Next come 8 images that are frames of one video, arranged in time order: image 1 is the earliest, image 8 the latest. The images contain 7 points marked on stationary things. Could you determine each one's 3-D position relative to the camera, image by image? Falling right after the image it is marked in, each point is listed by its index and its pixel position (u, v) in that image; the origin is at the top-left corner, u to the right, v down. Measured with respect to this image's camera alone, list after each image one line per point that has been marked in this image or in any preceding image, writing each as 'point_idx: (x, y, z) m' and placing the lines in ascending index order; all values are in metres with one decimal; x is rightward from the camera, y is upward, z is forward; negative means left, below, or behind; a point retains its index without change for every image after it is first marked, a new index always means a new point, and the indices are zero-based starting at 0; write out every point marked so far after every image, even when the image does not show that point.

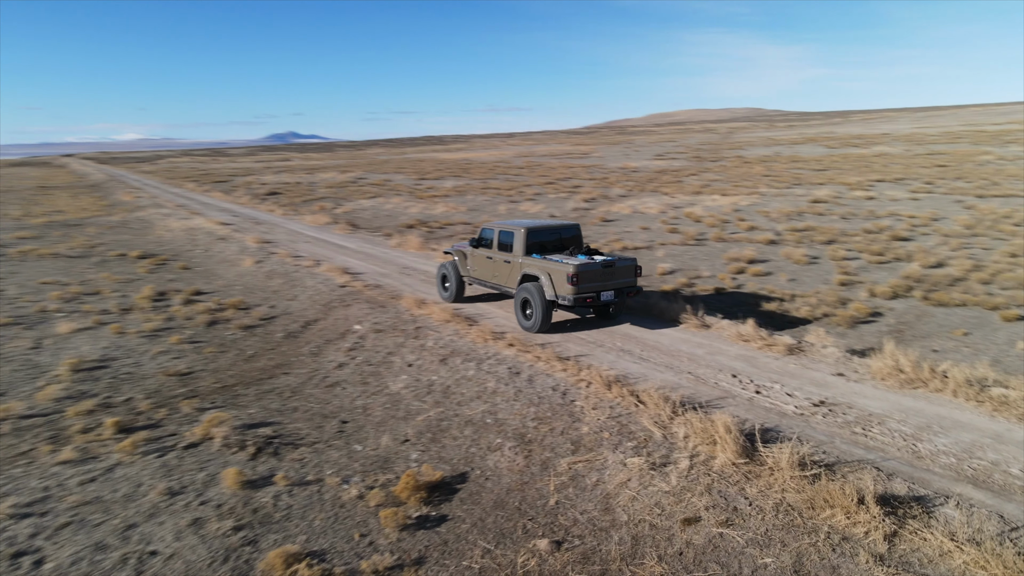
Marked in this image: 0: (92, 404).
0: (-5.3, -1.5, +9.3) m
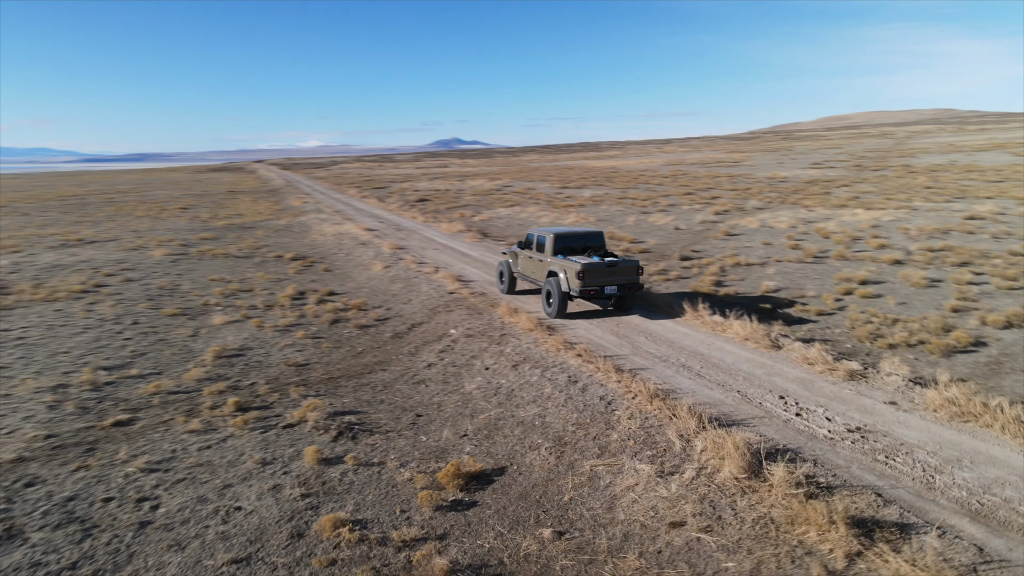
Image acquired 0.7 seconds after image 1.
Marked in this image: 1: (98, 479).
0: (-4.4, -1.5, +11.2) m
1: (-4.4, -2.0, +7.8) m
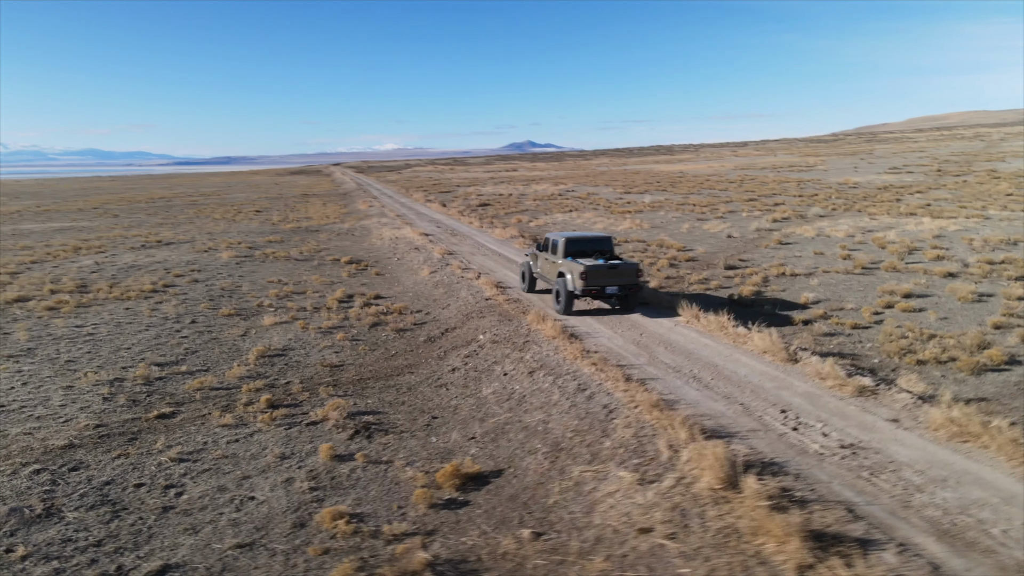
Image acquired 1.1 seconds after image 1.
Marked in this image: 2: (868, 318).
0: (-4.1, -1.6, +11.9) m
1: (-4.4, -2.1, +8.6) m
2: (+7.1, -0.6, +14.8) m
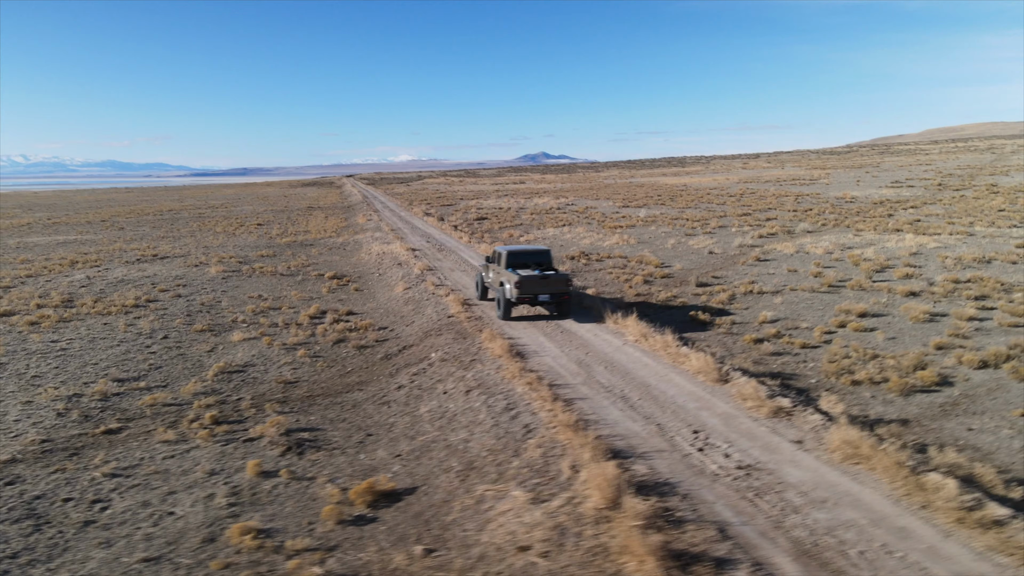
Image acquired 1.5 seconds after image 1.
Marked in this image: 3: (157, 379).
0: (-5.0, -1.9, +12.3) m
1: (-5.4, -2.4, +9.0) m
2: (+6.2, -1.0, +15.0) m
3: (-6.7, -1.7, +13.8) m
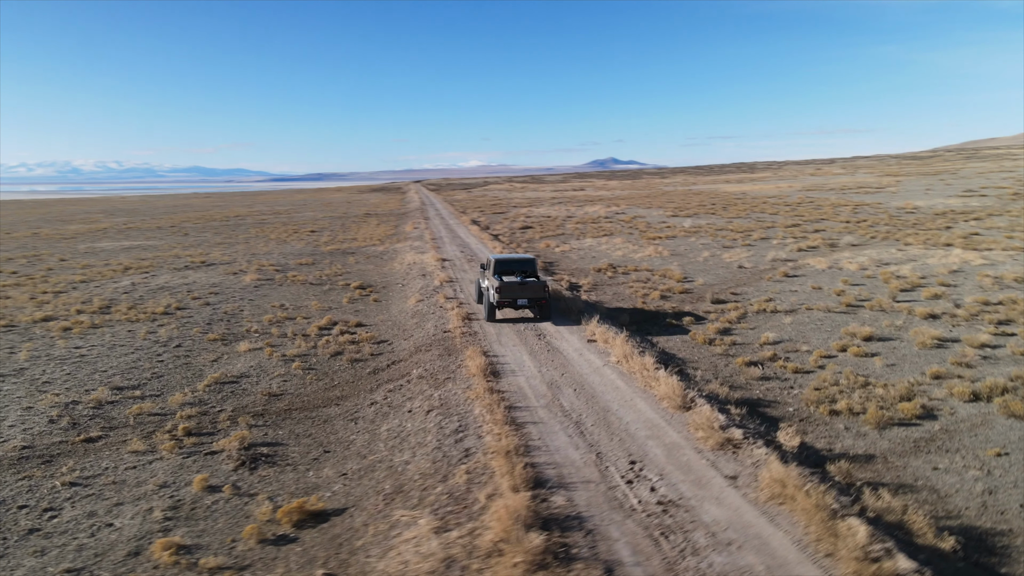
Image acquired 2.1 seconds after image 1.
0: (-5.5, -2.1, +12.8) m
1: (-6.2, -2.6, +9.5) m
2: (+5.9, -1.4, +14.5) m
3: (-7.0, -1.9, +14.4) m
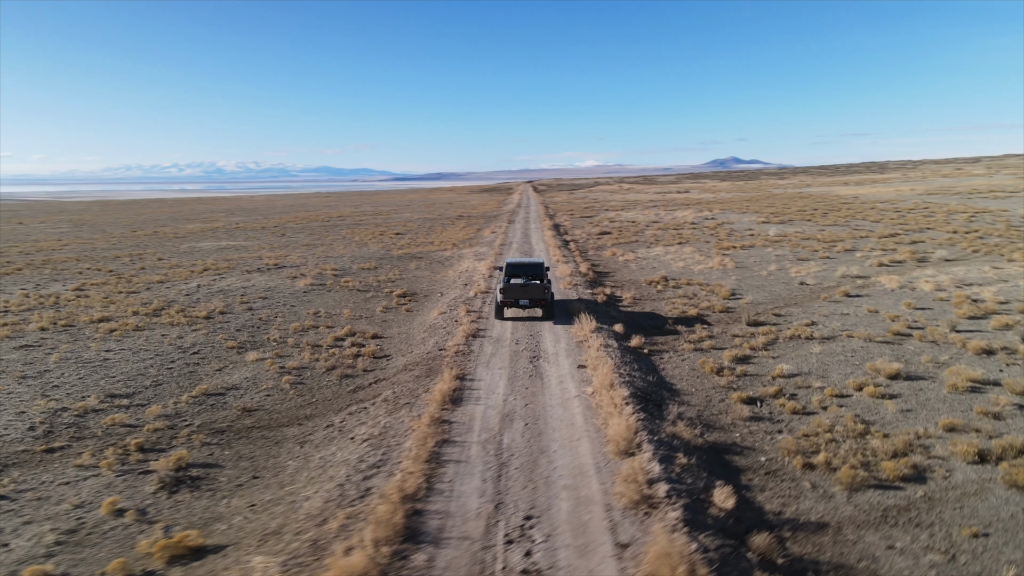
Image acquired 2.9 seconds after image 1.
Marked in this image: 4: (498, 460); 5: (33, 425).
0: (-6.2, -2.4, +13.0) m
1: (-7.4, -2.8, +9.9) m
2: (+5.4, -2.0, +13.0) m
3: (-7.4, -2.2, +14.8) m
4: (-0.2, -2.3, +10.0) m
5: (-8.4, -2.4, +13.0) m
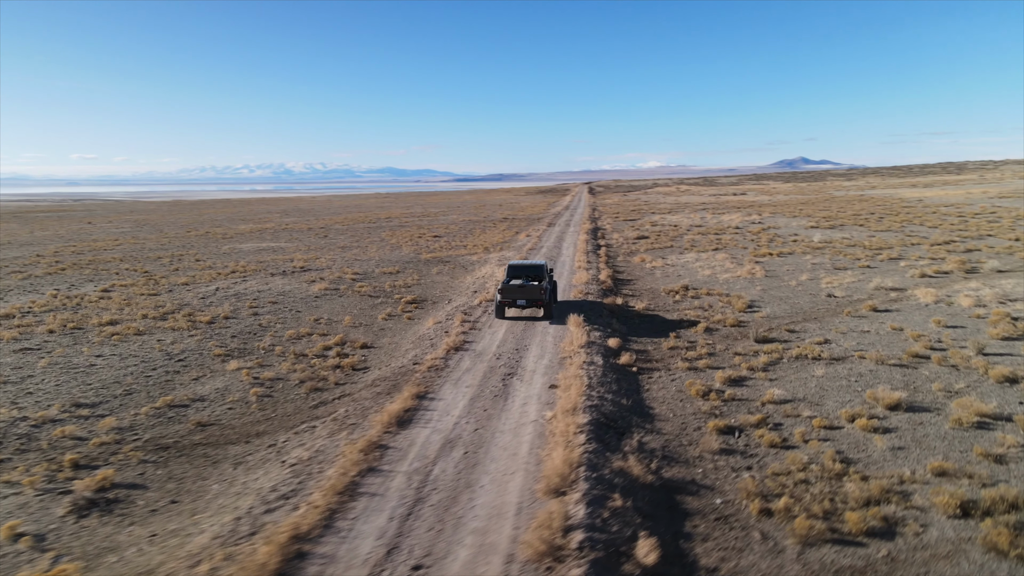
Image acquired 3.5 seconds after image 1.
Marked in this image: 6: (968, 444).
0: (-6.9, -2.6, +12.7) m
1: (-8.3, -3.0, +9.7) m
2: (+4.6, -2.3, +11.7) m
3: (-8.0, -2.3, +14.6) m
4: (-1.2, -2.6, +9.2) m
5: (-9.2, -2.6, +12.9) m
6: (+6.7, -2.2, +10.7) m
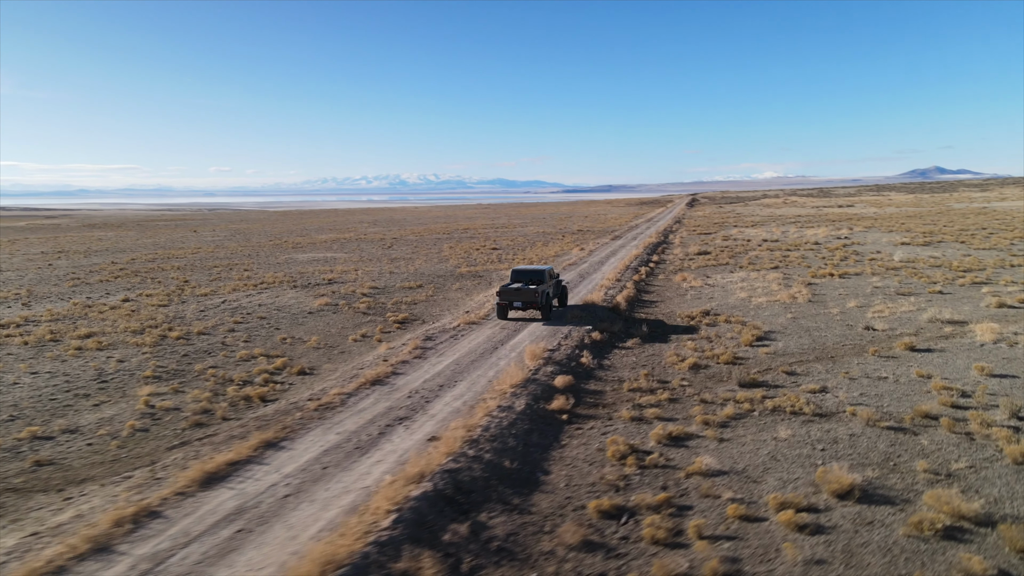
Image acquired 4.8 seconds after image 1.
0: (-9.0, -2.9, +11.4) m
1: (-10.9, -3.2, +8.6) m
2: (+2.3, -2.8, +8.8) m
3: (-9.8, -2.7, +13.4) m
4: (-3.8, -2.9, +7.1) m
5: (-11.2, -2.8, +11.9) m
6: (+4.1, -2.8, +7.5) m
